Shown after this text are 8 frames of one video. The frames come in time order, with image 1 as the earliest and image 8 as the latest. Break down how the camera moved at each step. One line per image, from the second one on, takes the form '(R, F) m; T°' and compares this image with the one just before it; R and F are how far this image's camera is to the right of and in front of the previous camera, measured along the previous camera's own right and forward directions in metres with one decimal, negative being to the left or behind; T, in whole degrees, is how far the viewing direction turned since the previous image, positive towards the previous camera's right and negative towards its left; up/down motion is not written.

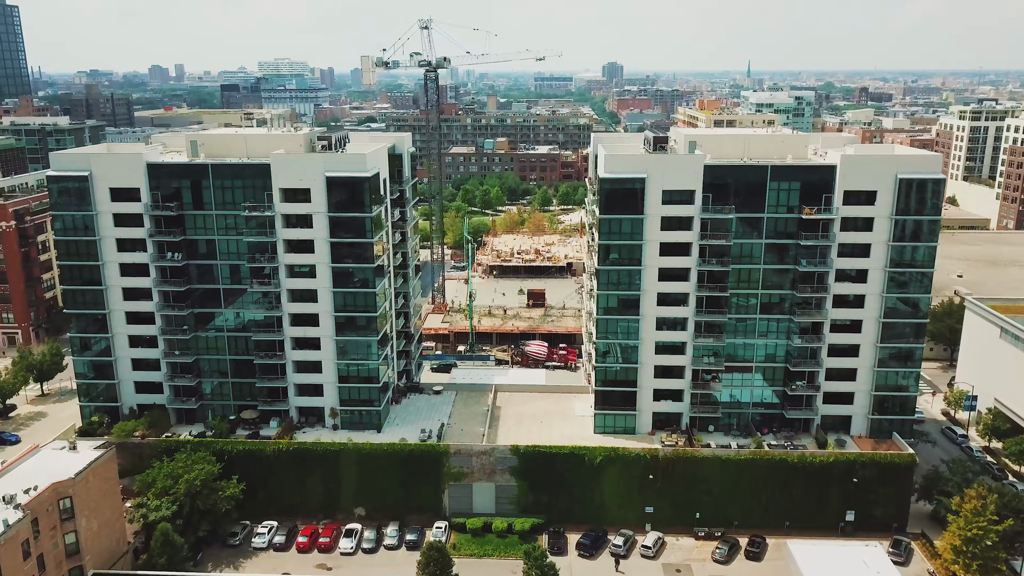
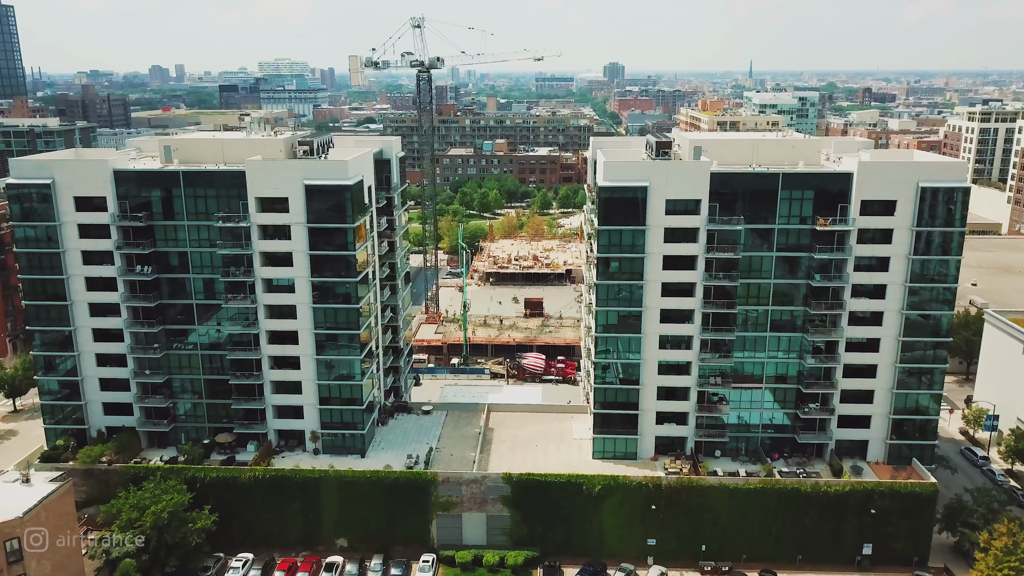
(+0.5, +3.6) m; 0°
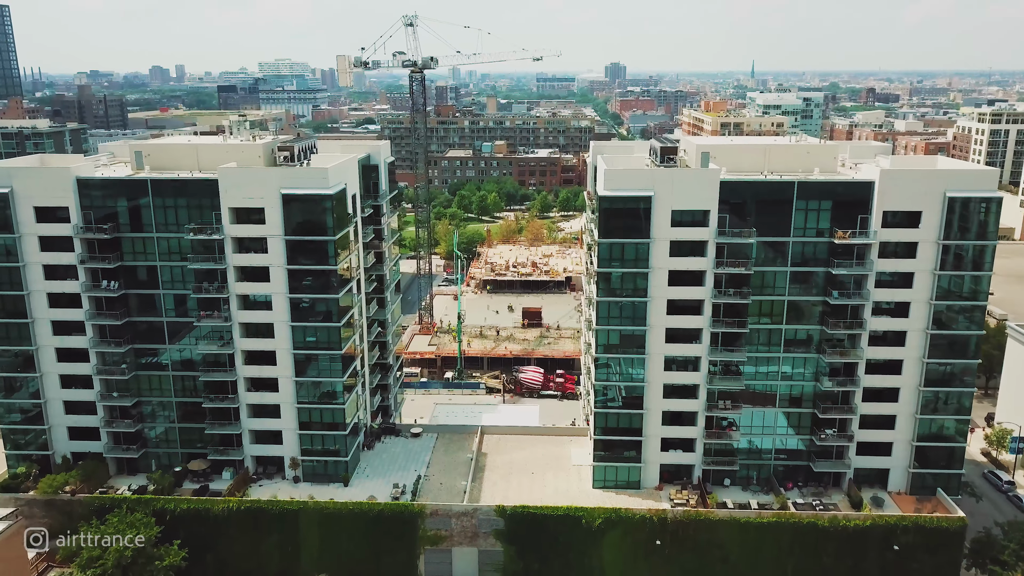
(+0.4, +3.6) m; 0°
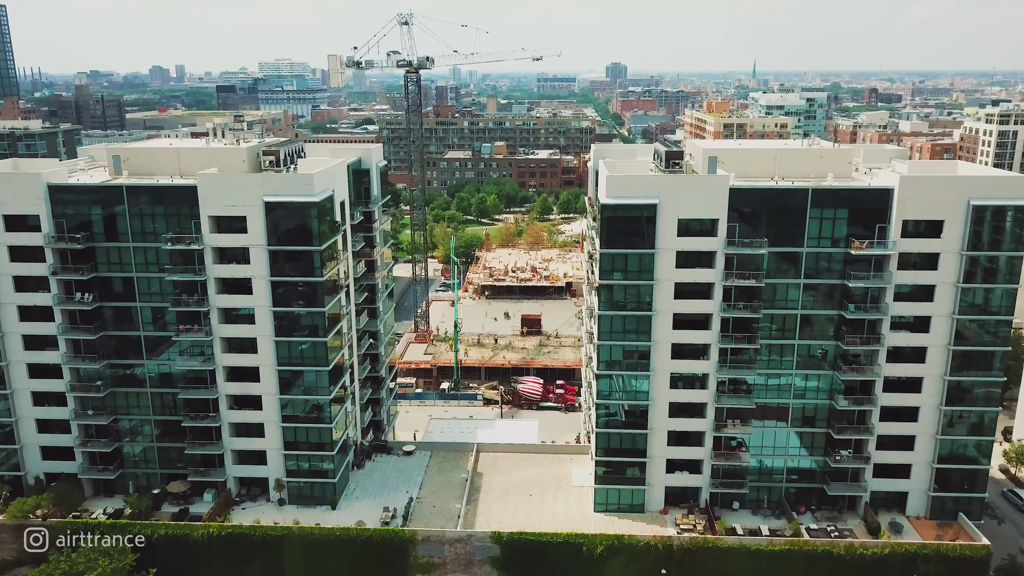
(+0.2, +2.6) m; 0°
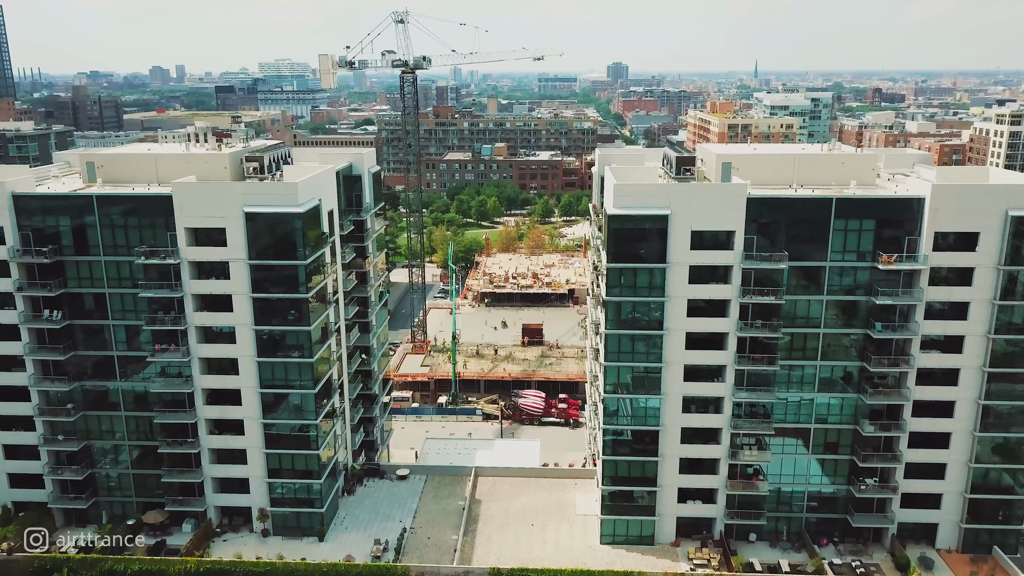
(+0.1, +3.1) m; 0°
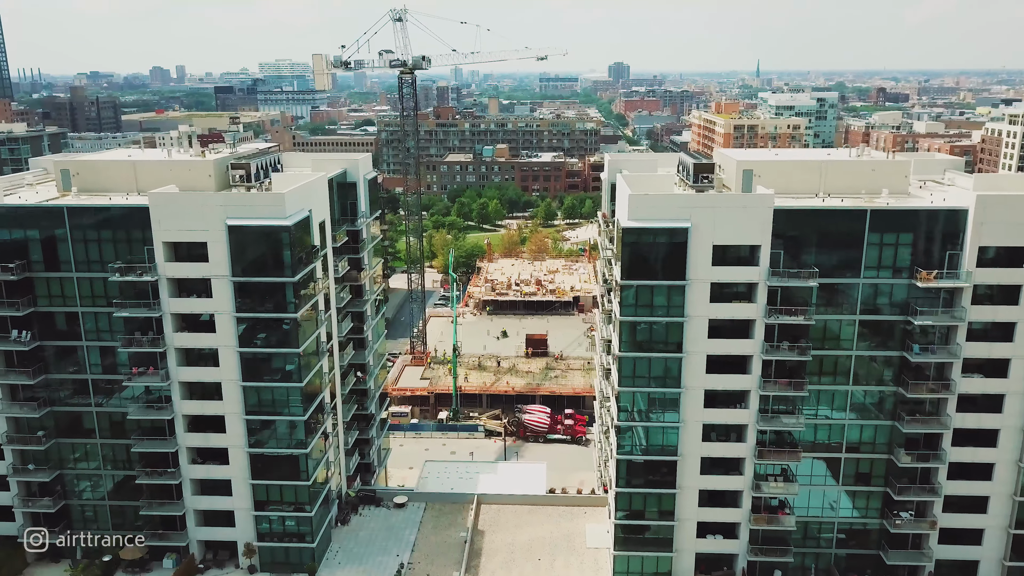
(-0.2, +3.2) m; 0°
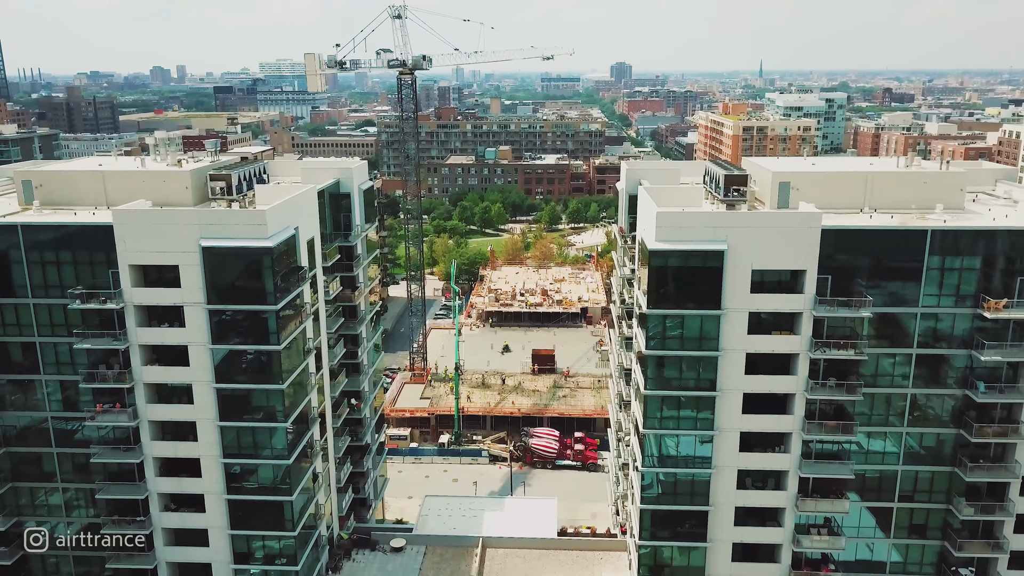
(-0.4, +4.3) m; 0°
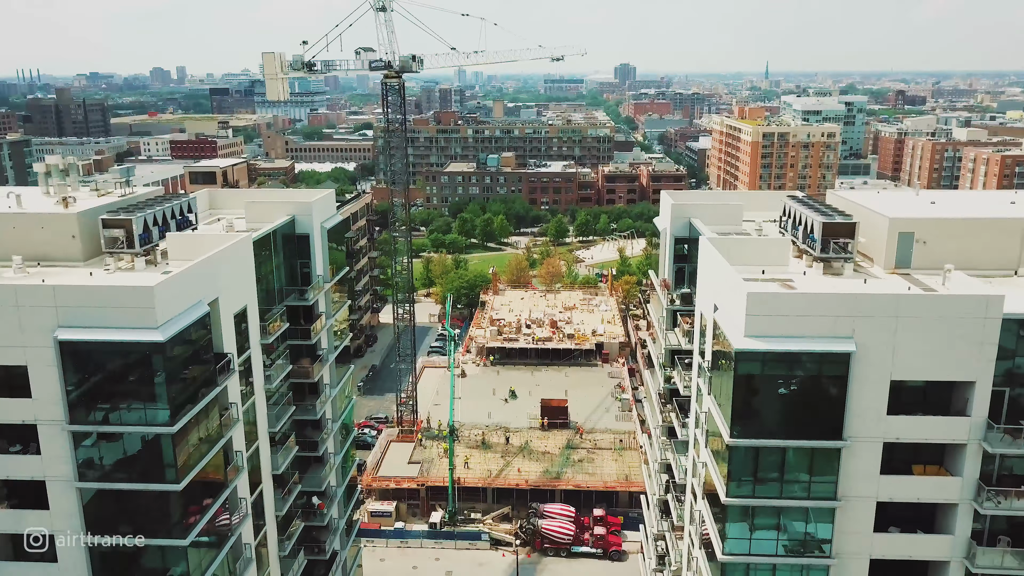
(-0.3, +10.9) m; 0°
